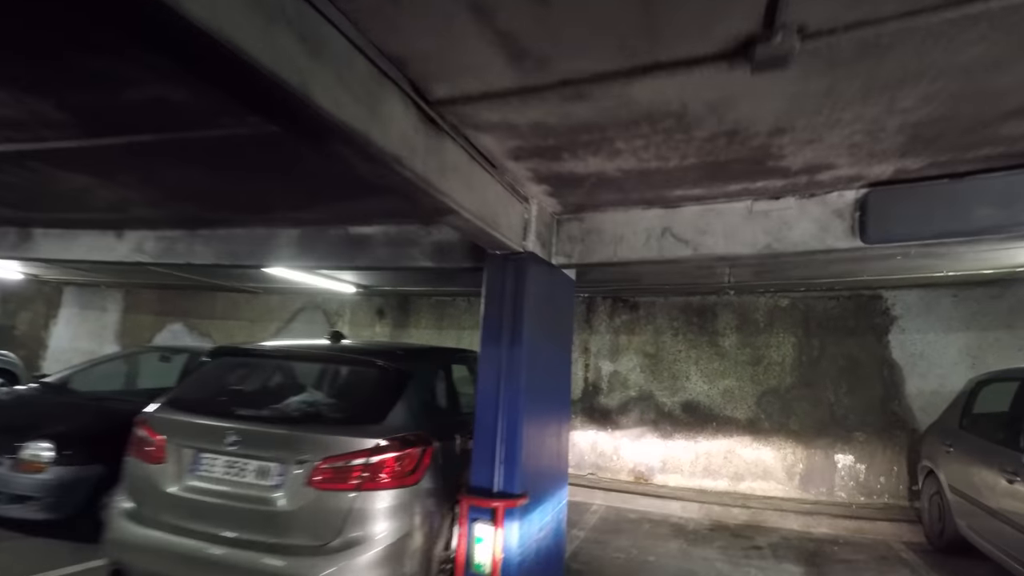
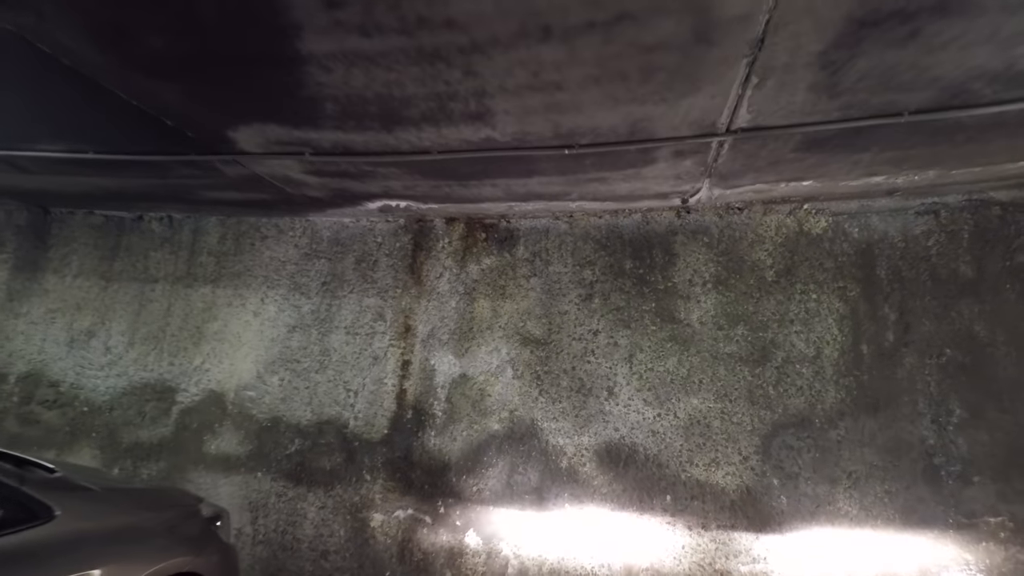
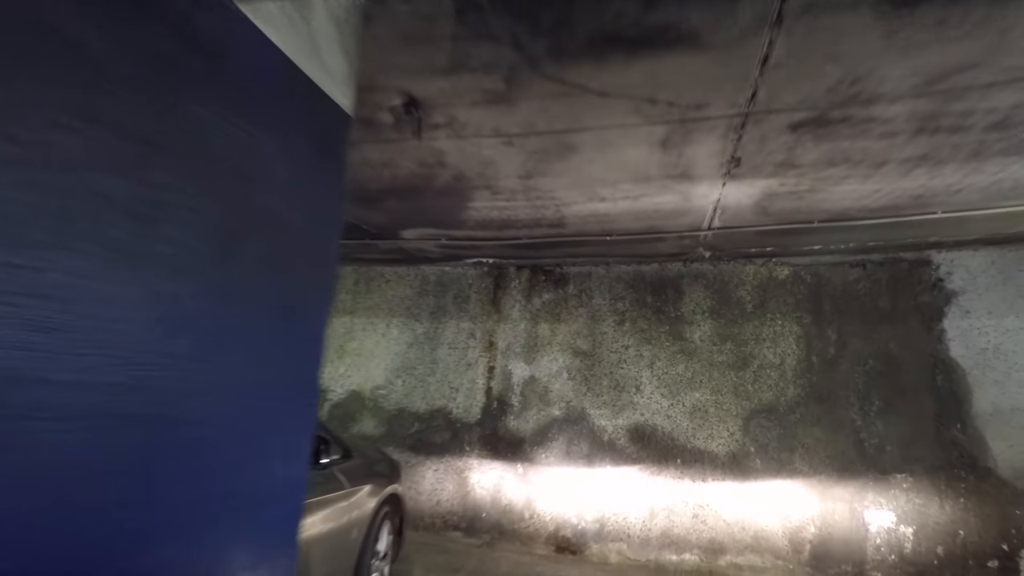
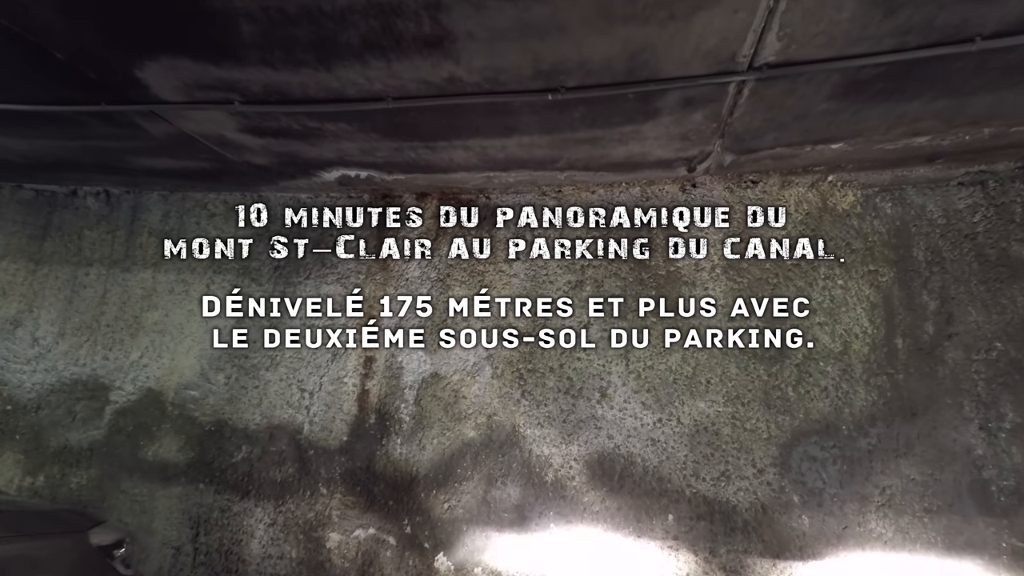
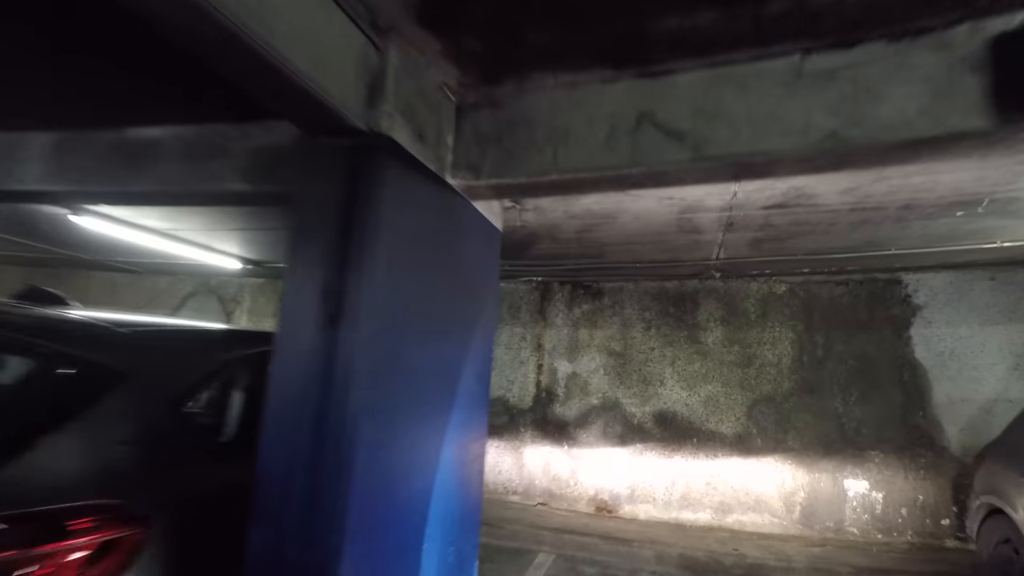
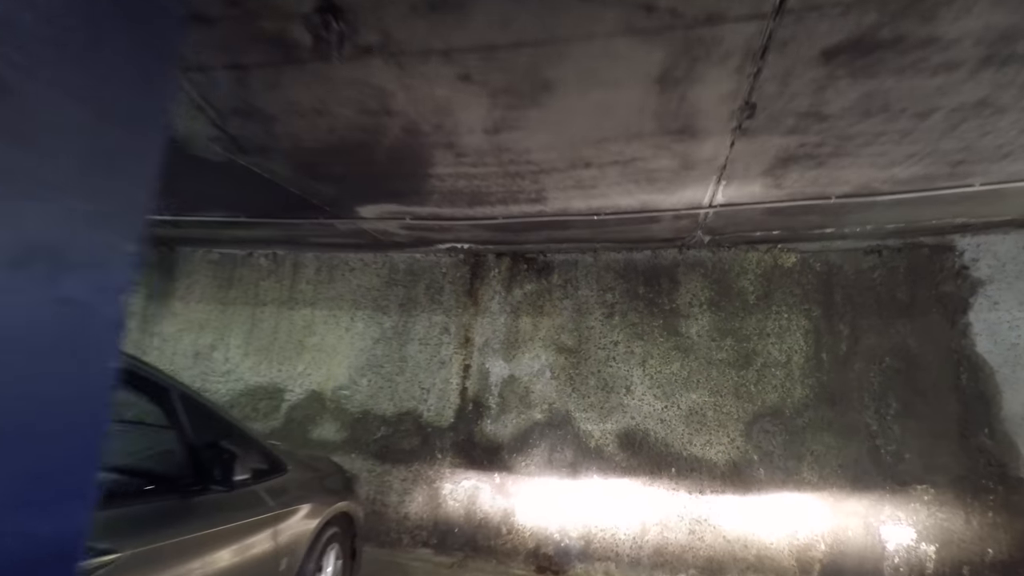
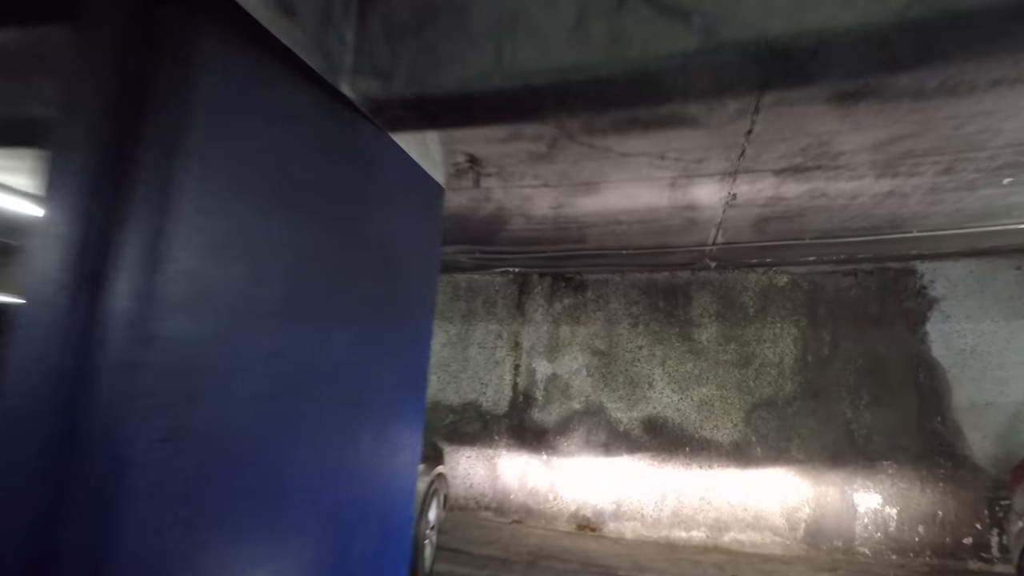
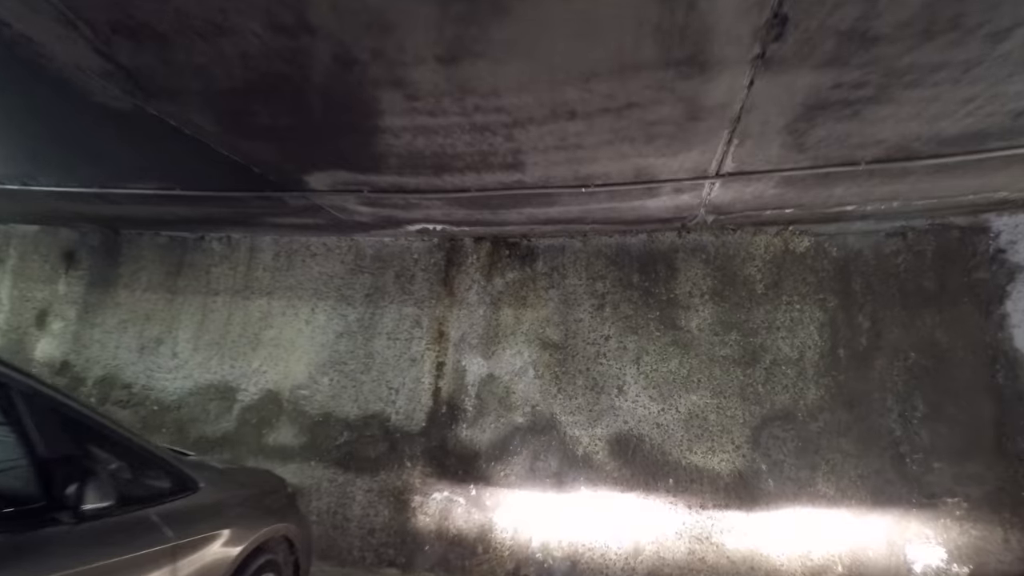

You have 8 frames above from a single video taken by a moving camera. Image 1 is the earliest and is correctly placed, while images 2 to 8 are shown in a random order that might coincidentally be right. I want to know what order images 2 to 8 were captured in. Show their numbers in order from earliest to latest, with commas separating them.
5, 7, 3, 6, 8, 2, 4
